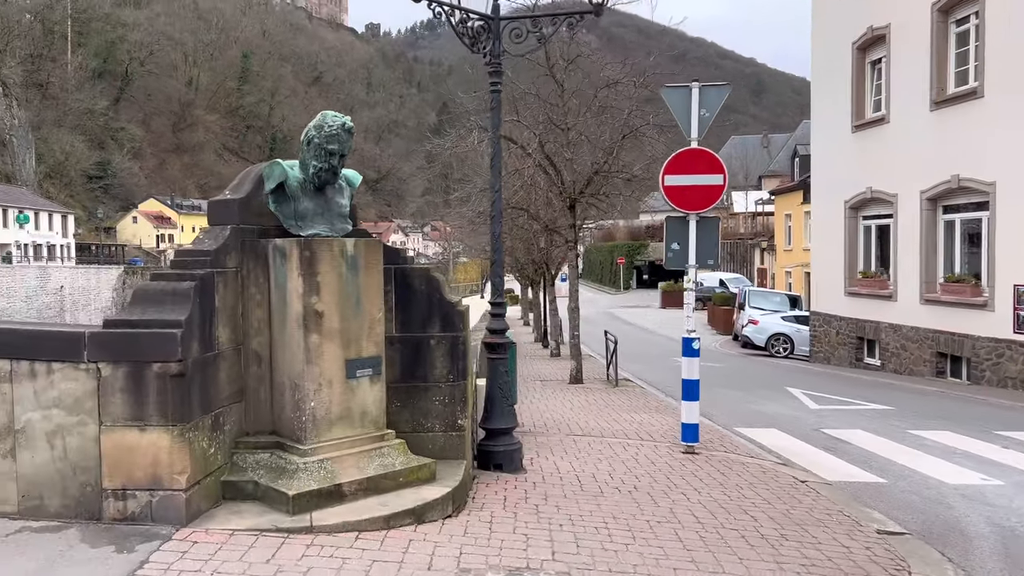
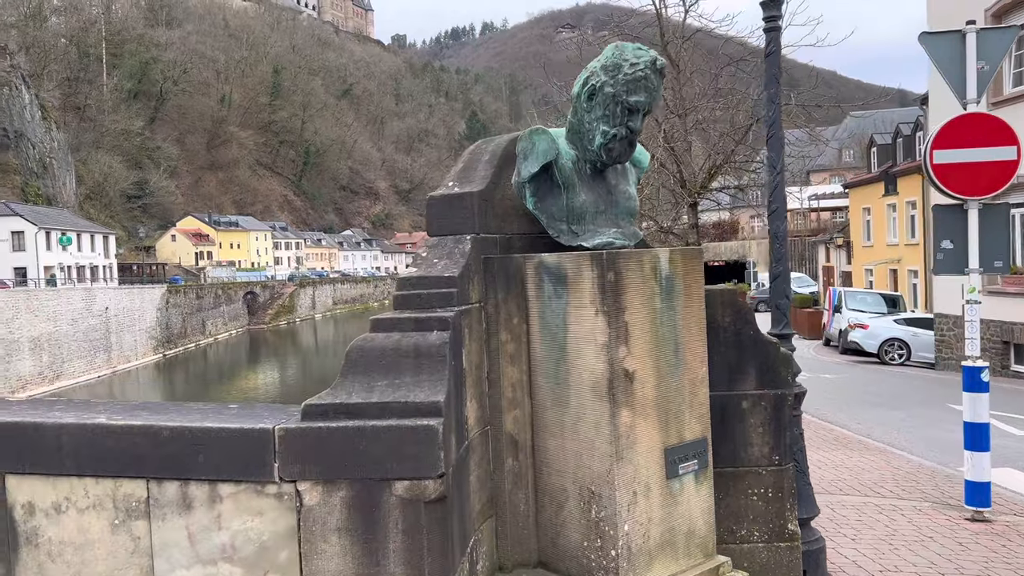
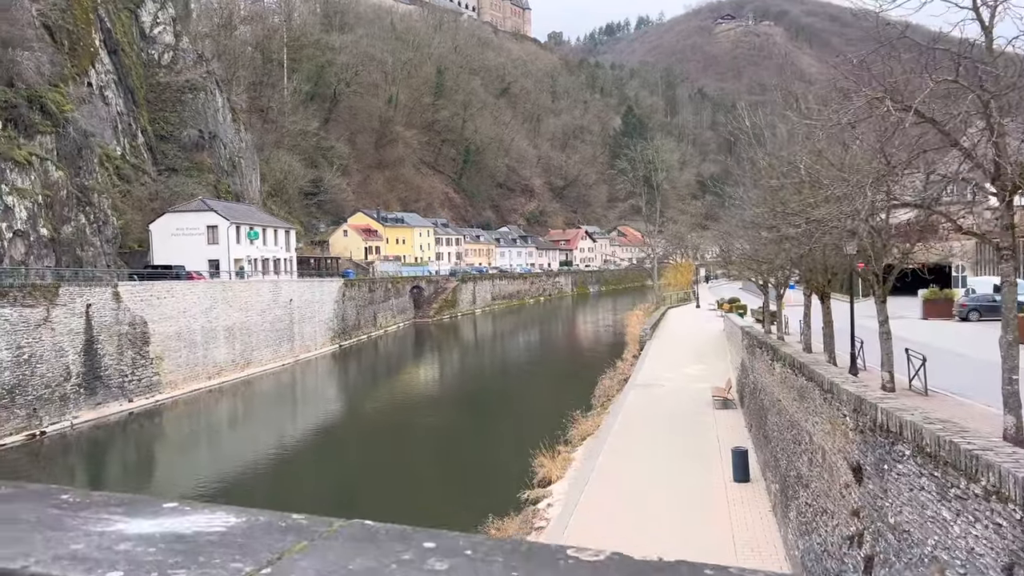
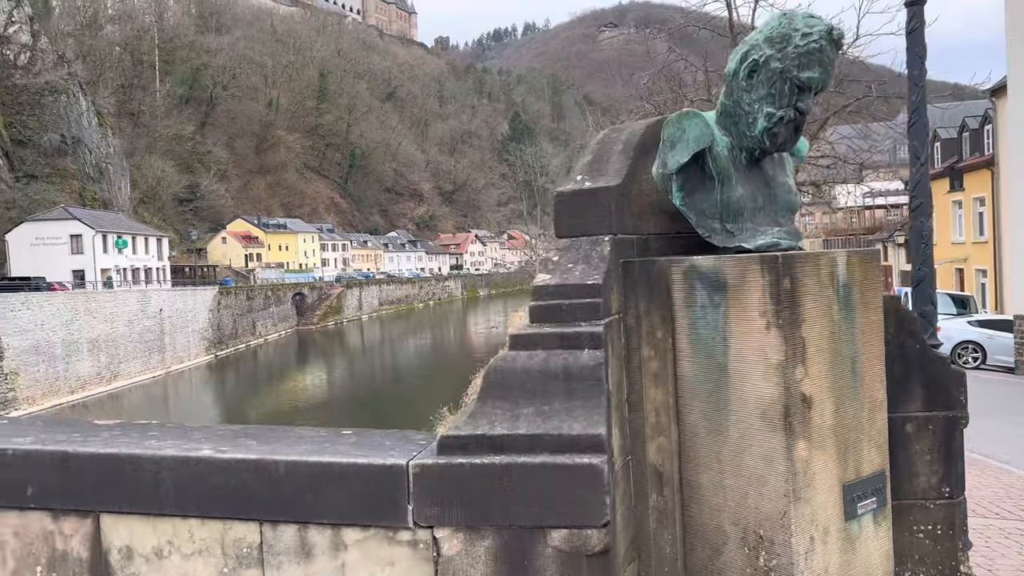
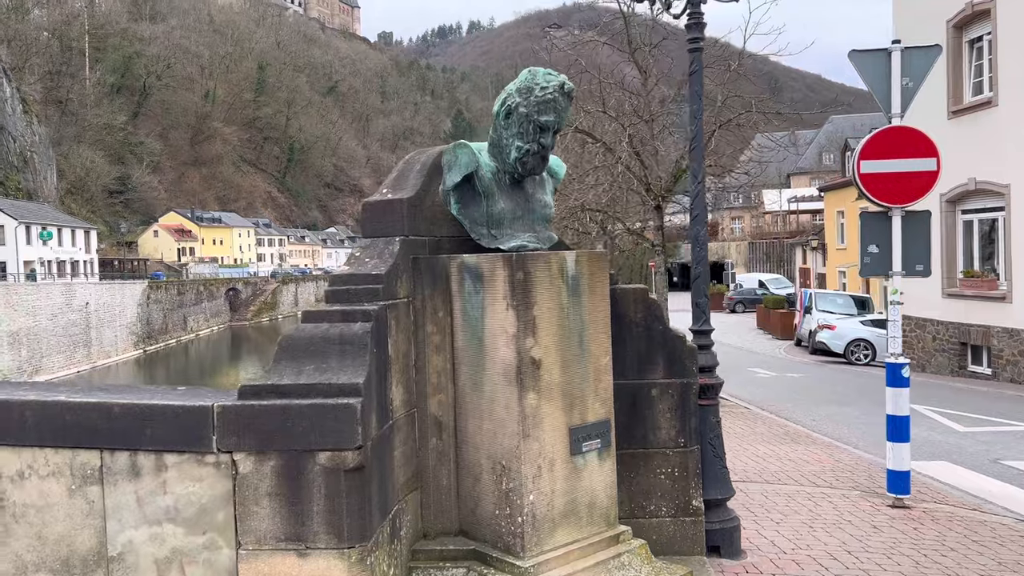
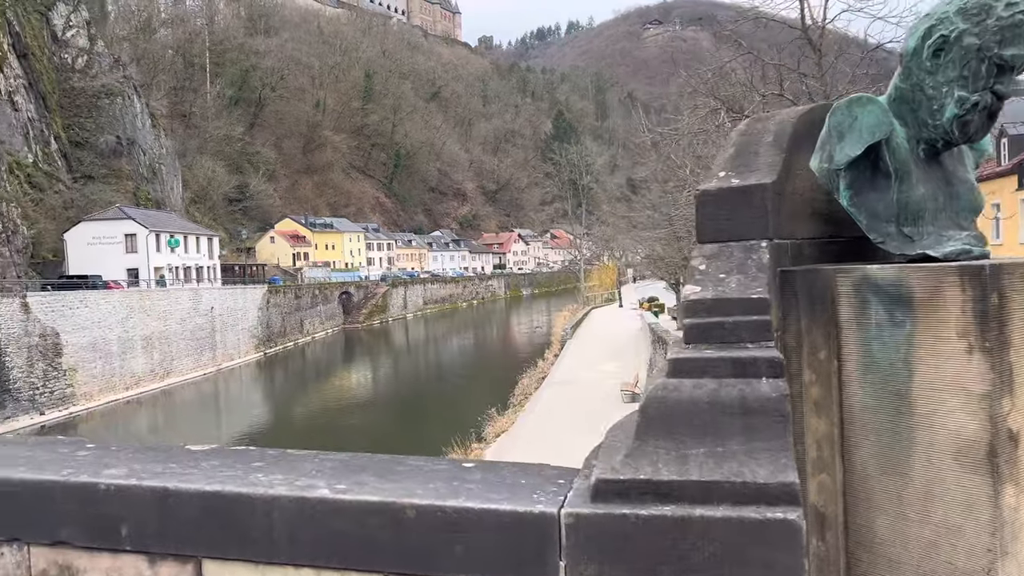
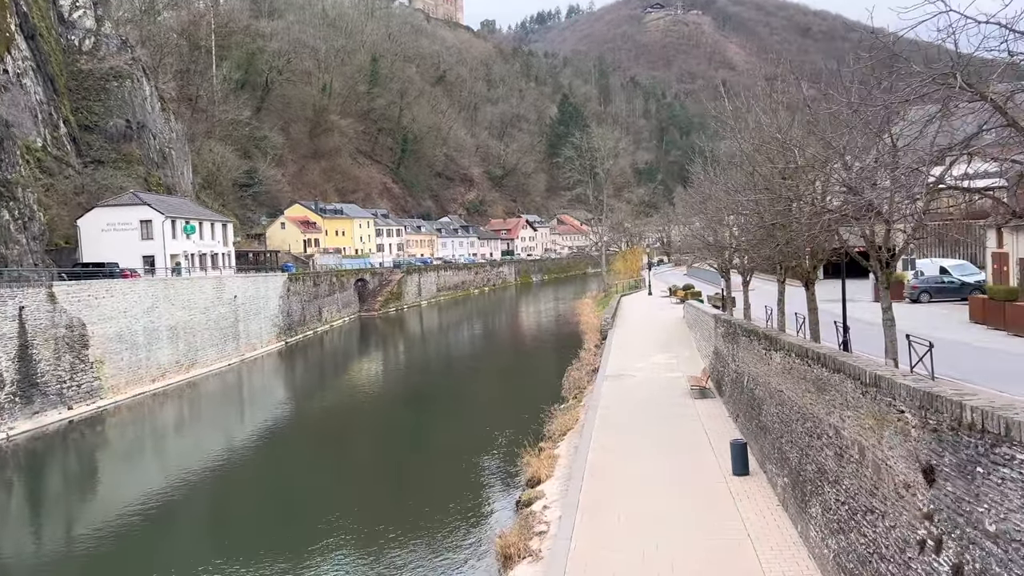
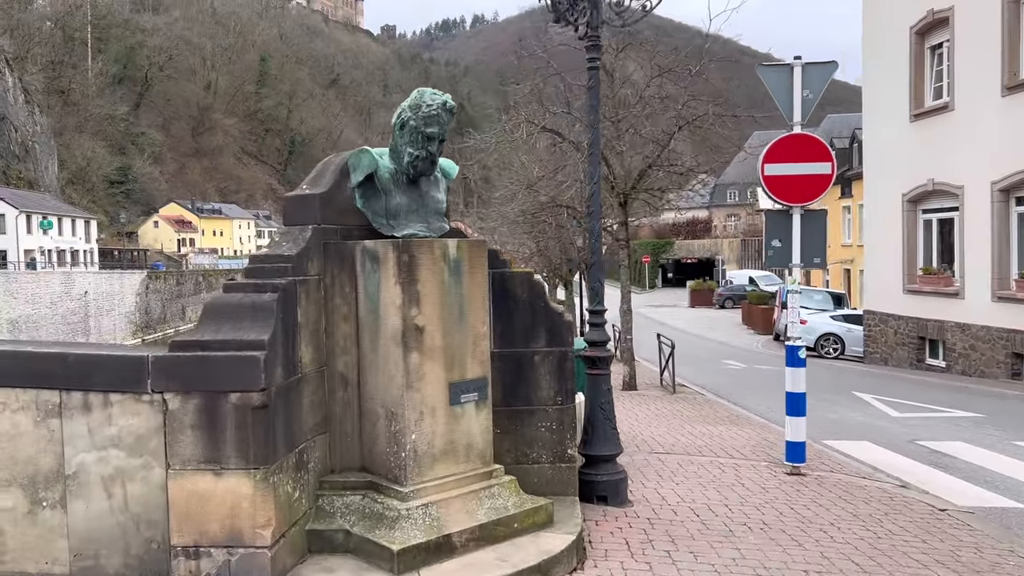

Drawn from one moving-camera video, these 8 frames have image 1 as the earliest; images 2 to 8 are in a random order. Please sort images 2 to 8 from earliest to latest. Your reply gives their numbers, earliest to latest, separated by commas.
8, 5, 2, 4, 6, 3, 7
